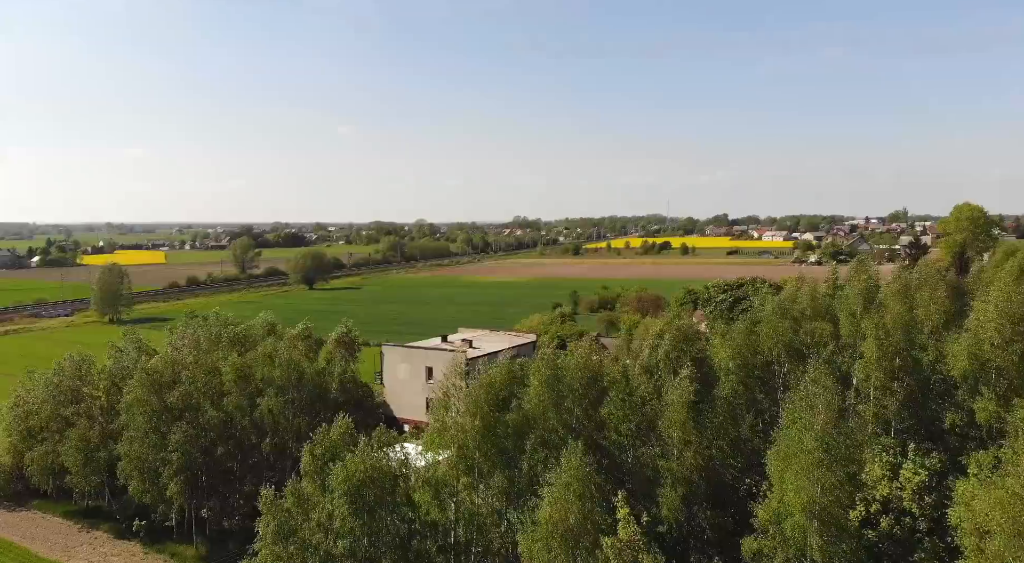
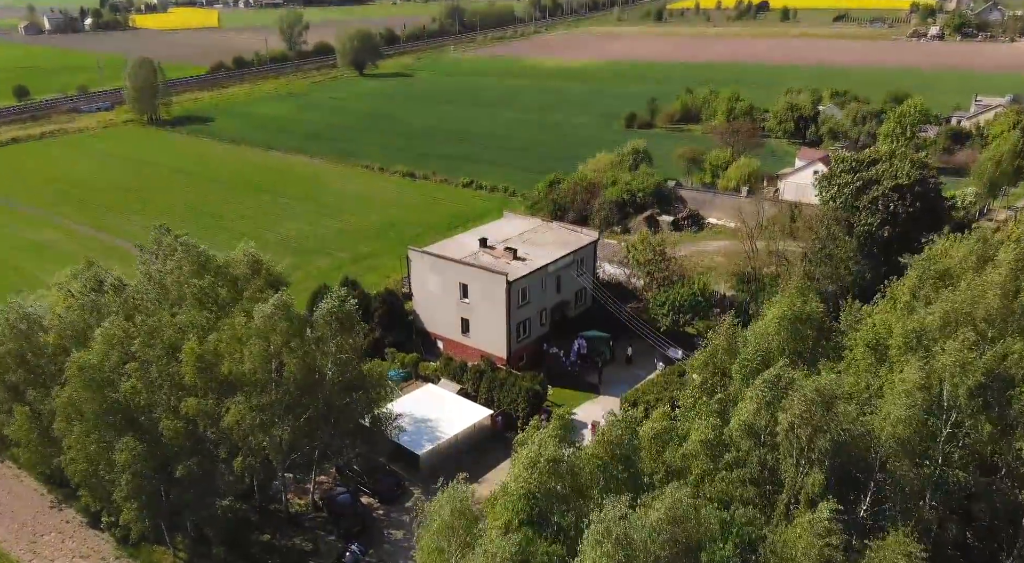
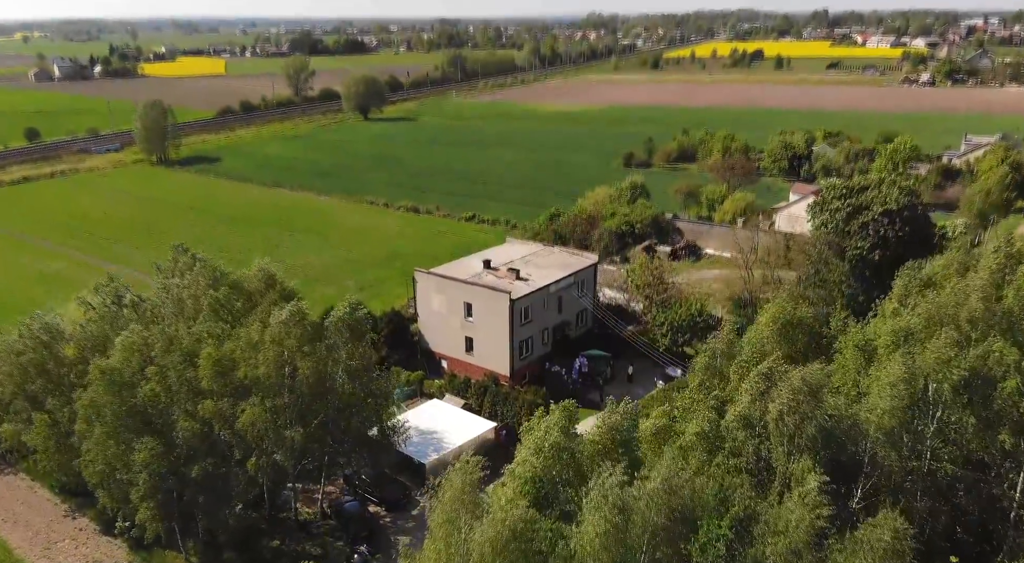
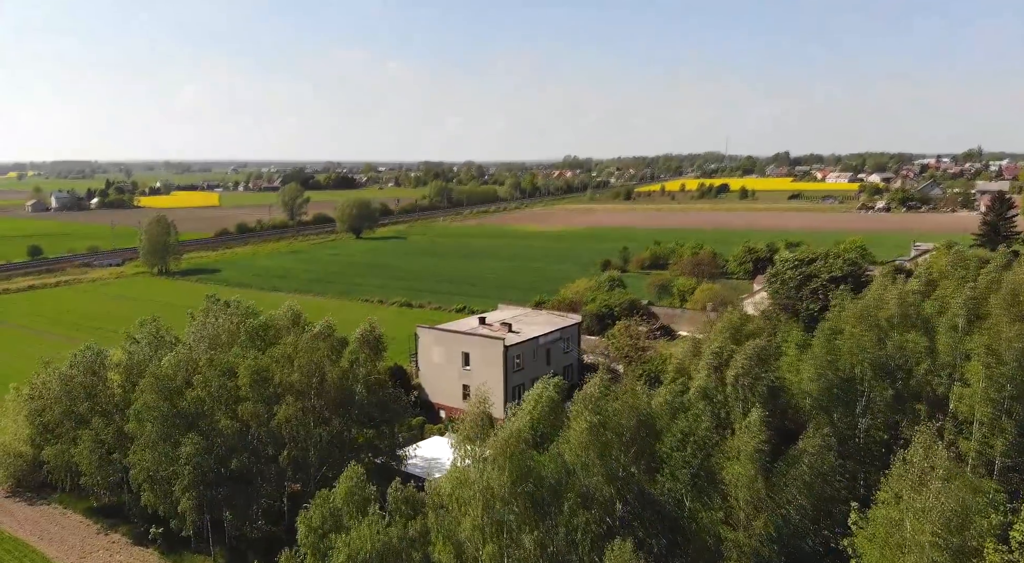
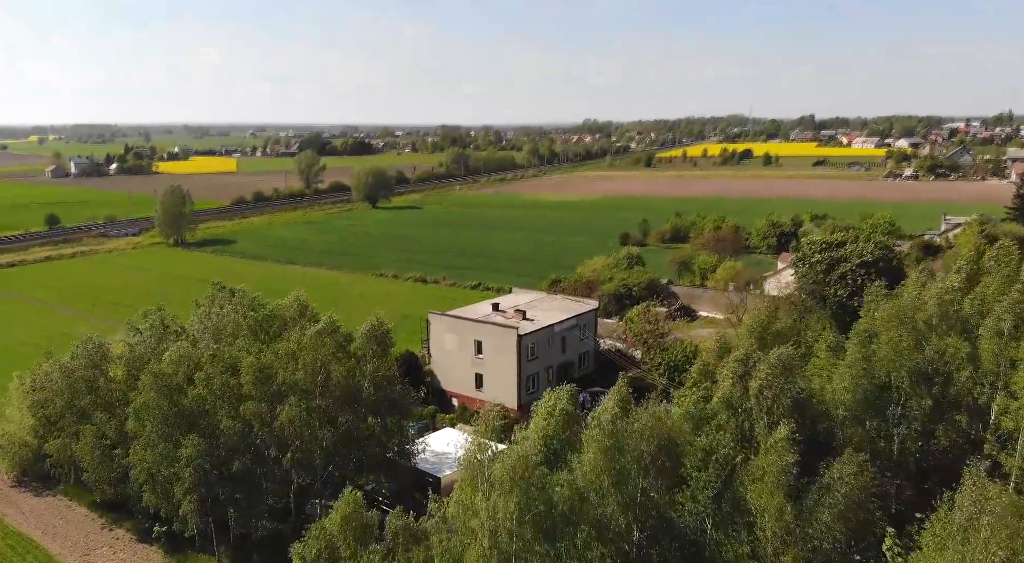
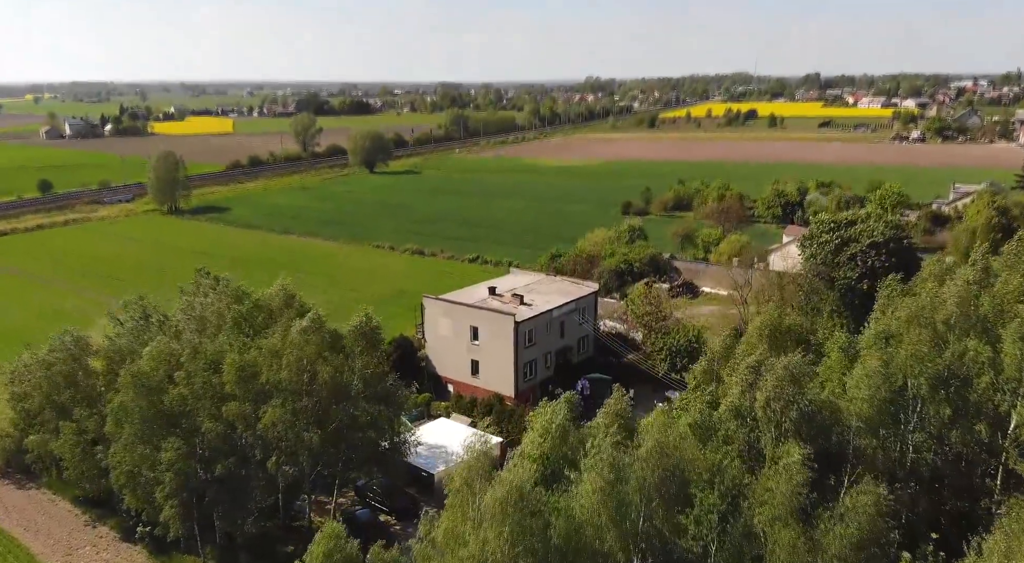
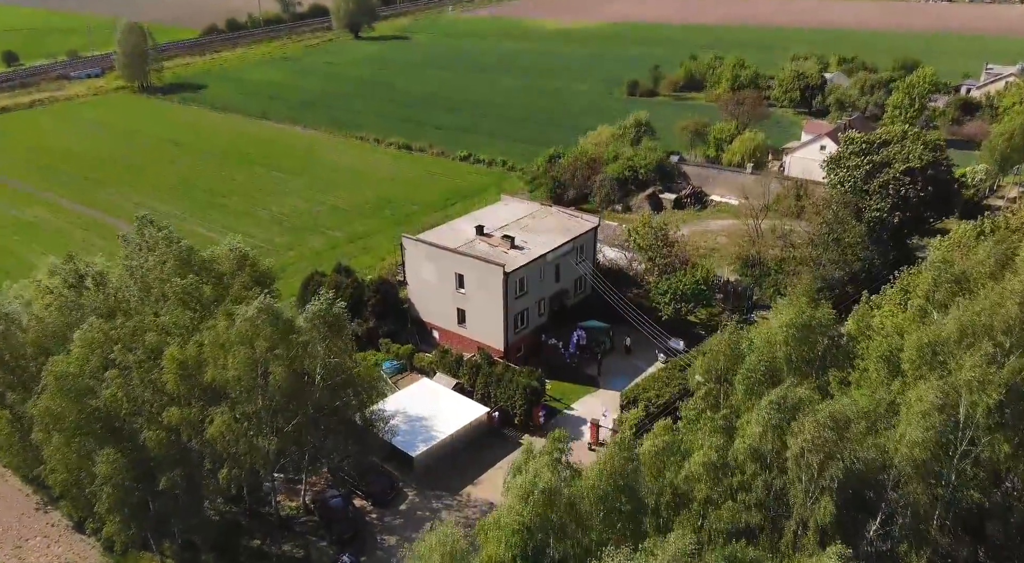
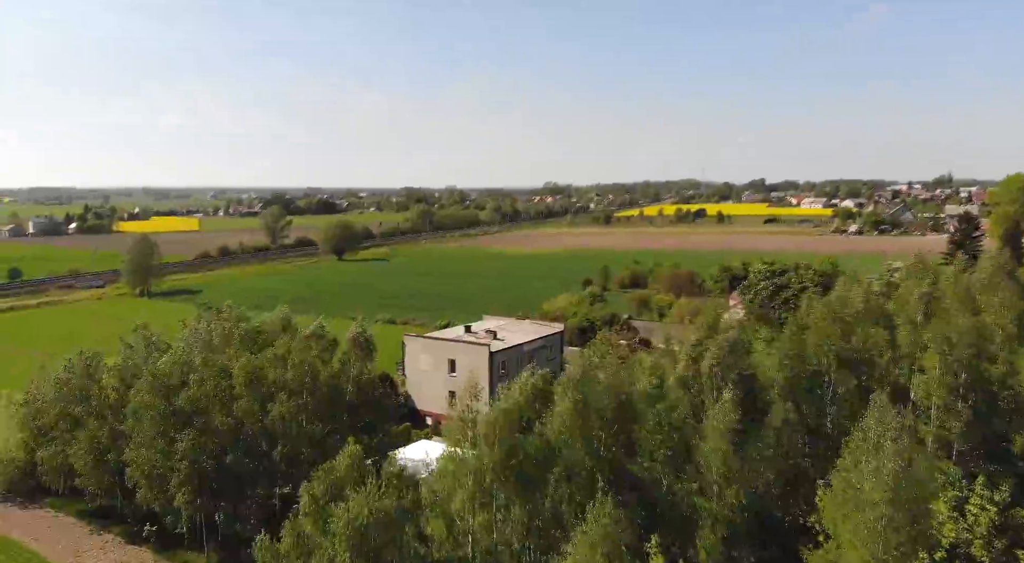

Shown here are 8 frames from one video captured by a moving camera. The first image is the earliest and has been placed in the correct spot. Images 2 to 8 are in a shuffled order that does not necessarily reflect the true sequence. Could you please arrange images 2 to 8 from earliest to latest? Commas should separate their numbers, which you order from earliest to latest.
8, 4, 5, 6, 3, 2, 7
